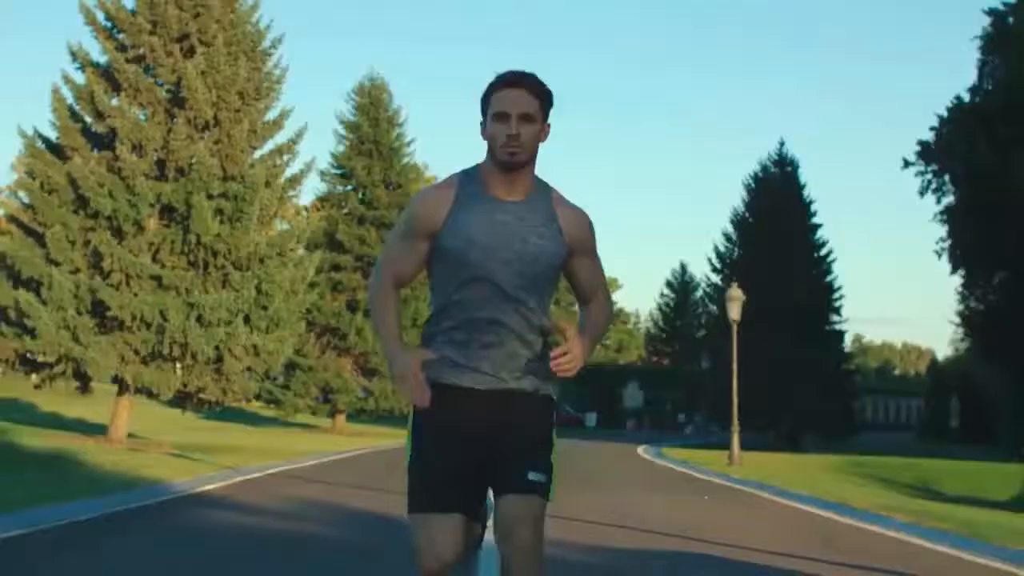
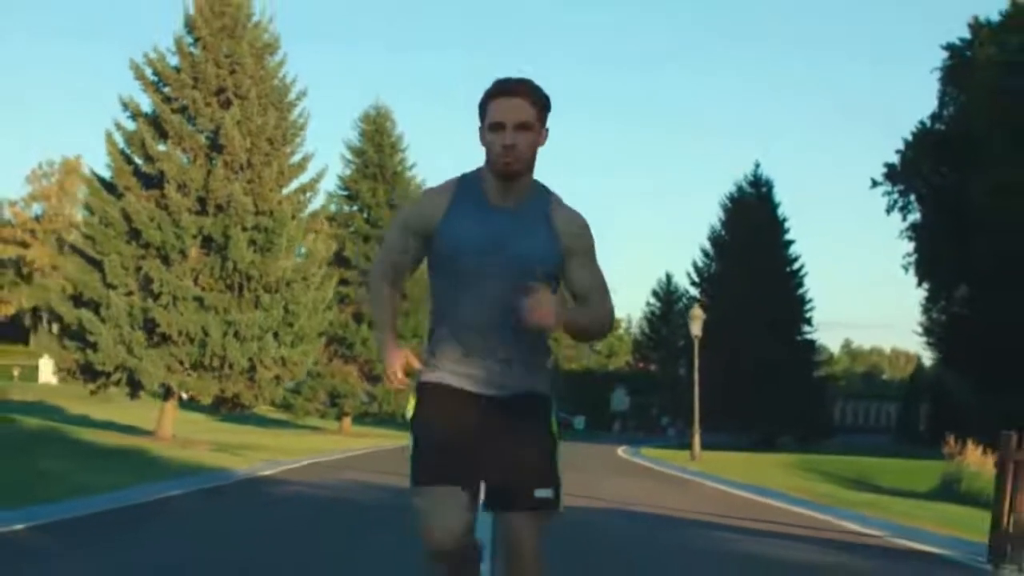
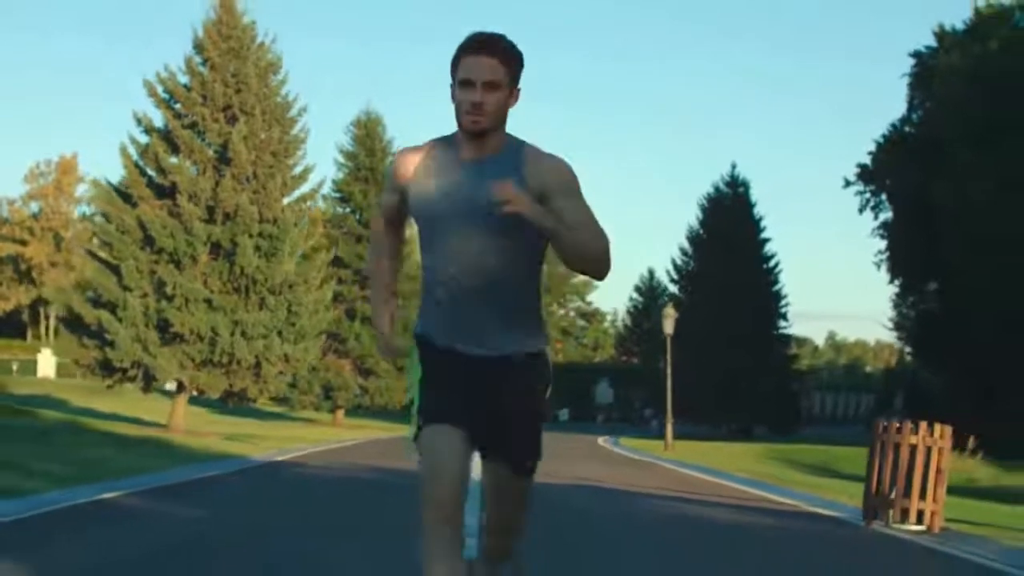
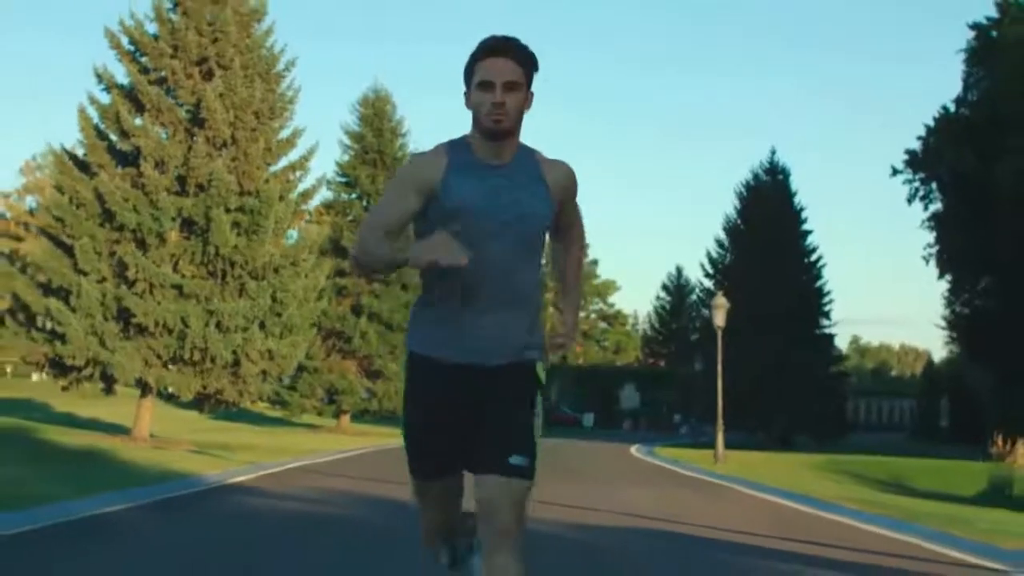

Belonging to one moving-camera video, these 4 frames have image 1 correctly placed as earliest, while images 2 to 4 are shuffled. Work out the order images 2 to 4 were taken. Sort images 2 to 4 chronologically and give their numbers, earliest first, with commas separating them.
4, 2, 3
